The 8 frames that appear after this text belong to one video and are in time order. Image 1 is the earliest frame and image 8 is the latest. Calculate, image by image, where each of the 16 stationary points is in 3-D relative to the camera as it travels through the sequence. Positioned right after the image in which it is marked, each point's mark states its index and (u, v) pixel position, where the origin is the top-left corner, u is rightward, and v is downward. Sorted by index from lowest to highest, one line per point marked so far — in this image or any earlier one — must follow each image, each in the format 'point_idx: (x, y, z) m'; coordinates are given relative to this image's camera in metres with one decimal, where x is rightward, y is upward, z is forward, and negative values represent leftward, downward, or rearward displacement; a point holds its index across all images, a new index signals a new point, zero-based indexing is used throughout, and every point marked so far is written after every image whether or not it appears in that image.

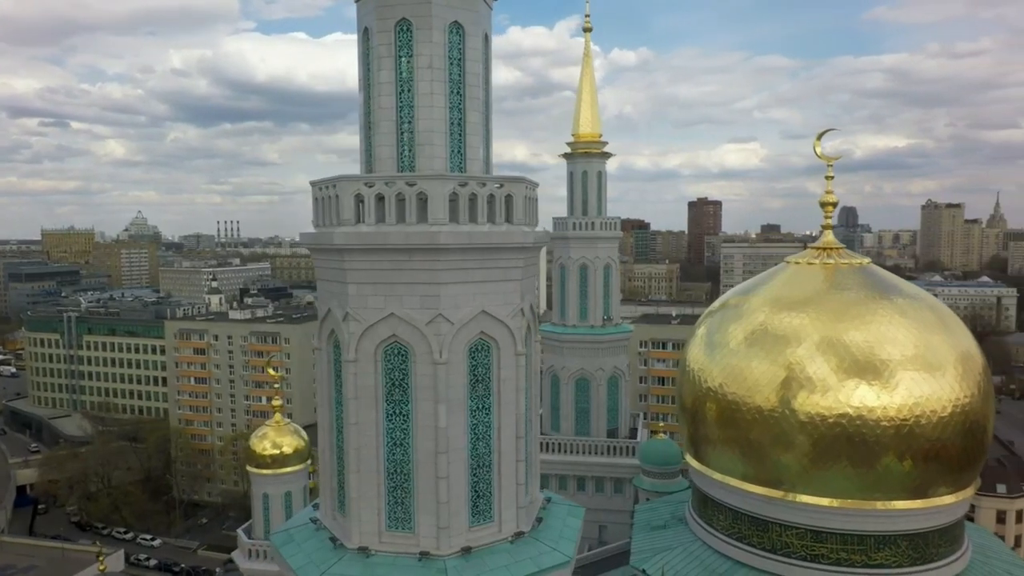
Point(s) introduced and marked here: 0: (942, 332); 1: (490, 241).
0: (+5.6, -0.6, +9.4) m
1: (-0.1, +0.3, +4.7) m
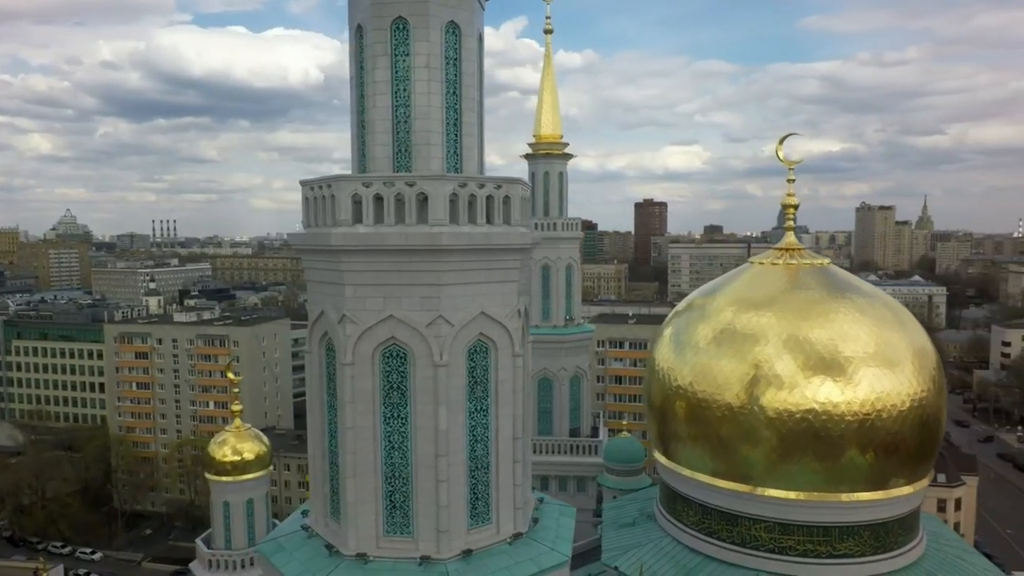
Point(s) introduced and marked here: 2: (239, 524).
0: (+5.2, -0.5, +9.8) m
1: (-0.1, +0.3, +4.6) m
2: (-4.5, -3.9, +11.8) m
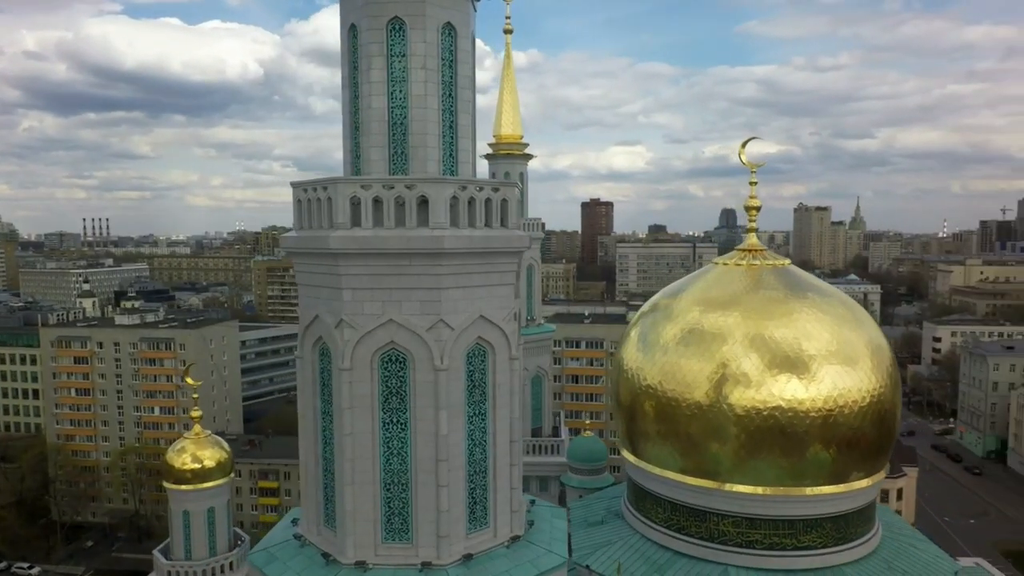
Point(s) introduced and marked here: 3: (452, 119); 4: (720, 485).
0: (+4.8, -0.5, +10.1) m
1: (-0.1, +0.3, +4.6) m
2: (-5.0, -3.9, +11.5) m
3: (-0.4, +1.2, +4.9) m
4: (+2.7, -2.6, +9.6) m
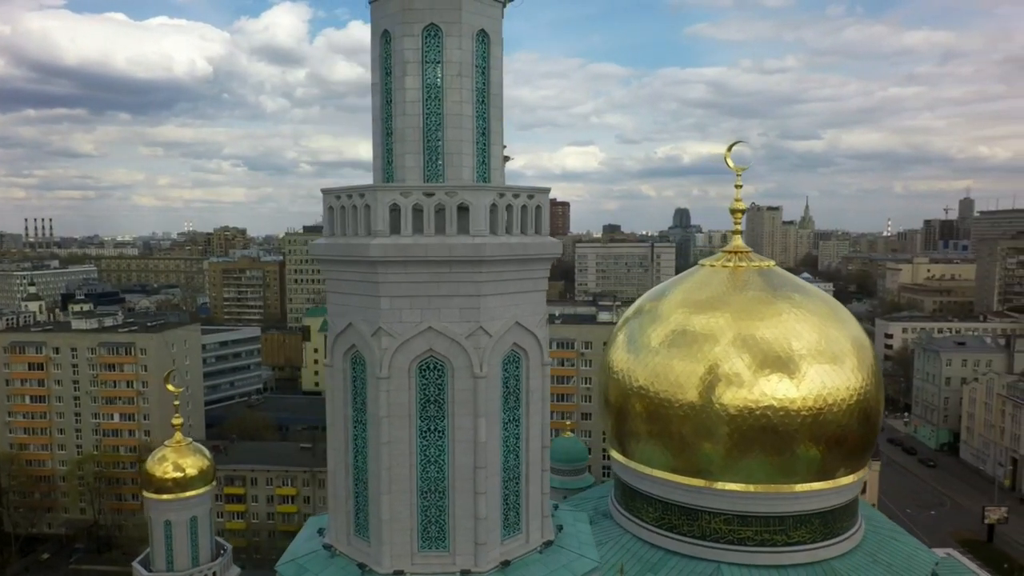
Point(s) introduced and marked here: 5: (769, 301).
0: (+4.7, -0.5, +10.4) m
1: (+0.1, +0.2, +4.6) m
2: (-5.1, -4.0, +11.2) m
3: (-0.1, +1.2, +4.9) m
4: (+2.7, -2.6, +9.8) m
5: (+3.7, -0.2, +10.4) m
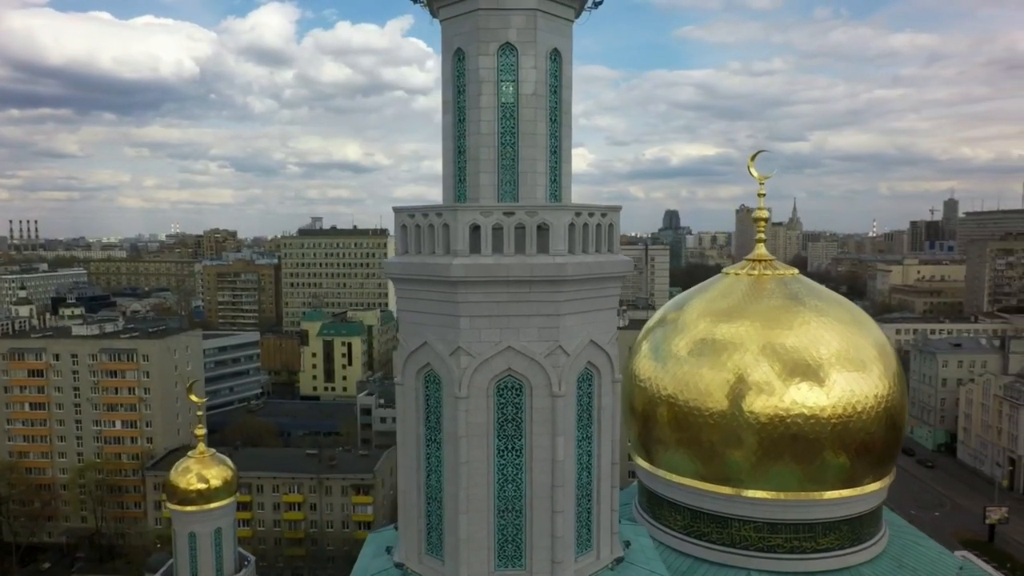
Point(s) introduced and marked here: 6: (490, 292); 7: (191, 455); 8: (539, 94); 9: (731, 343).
0: (+5.1, -0.7, +10.5) m
1: (+0.6, +0.1, +4.7) m
2: (-4.7, -4.1, +11.1) m
3: (+0.3, +1.0, +5.0) m
4: (+3.1, -2.8, +9.8) m
5: (+4.1, -0.3, +10.5) m
6: (-0.1, 0.0, +4.5) m
7: (-5.0, -2.6, +11.2) m
8: (+0.2, +1.3, +4.8) m
9: (+3.2, -0.8, +10.3) m
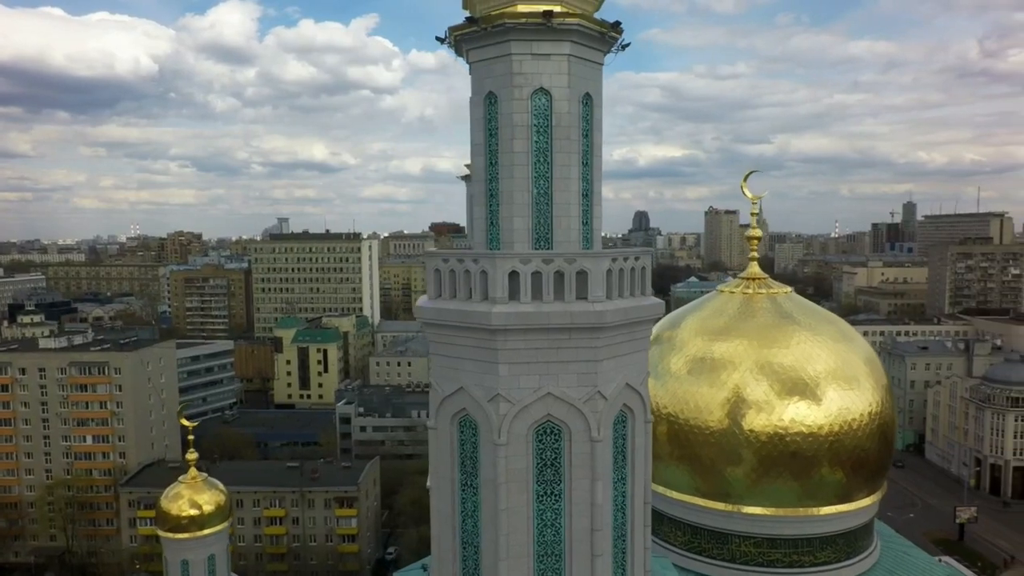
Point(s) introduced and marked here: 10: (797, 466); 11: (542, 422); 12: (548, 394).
0: (+5.1, -0.9, +10.8) m
1: (+0.8, -0.2, +4.7) m
2: (-4.7, -4.5, +10.9) m
3: (+0.6, +0.8, +5.0) m
4: (+3.1, -3.0, +10.0) m
5: (+4.1, -0.6, +10.7) m
6: (+0.1, -0.3, +4.5) m
7: (-5.0, -2.9, +11.0) m
8: (+0.4, +1.0, +4.8) m
9: (+3.2, -1.1, +10.4) m
10: (+3.9, -2.4, +9.8) m
11: (+0.2, -0.9, +4.6) m
12: (+0.2, -0.7, +4.5) m
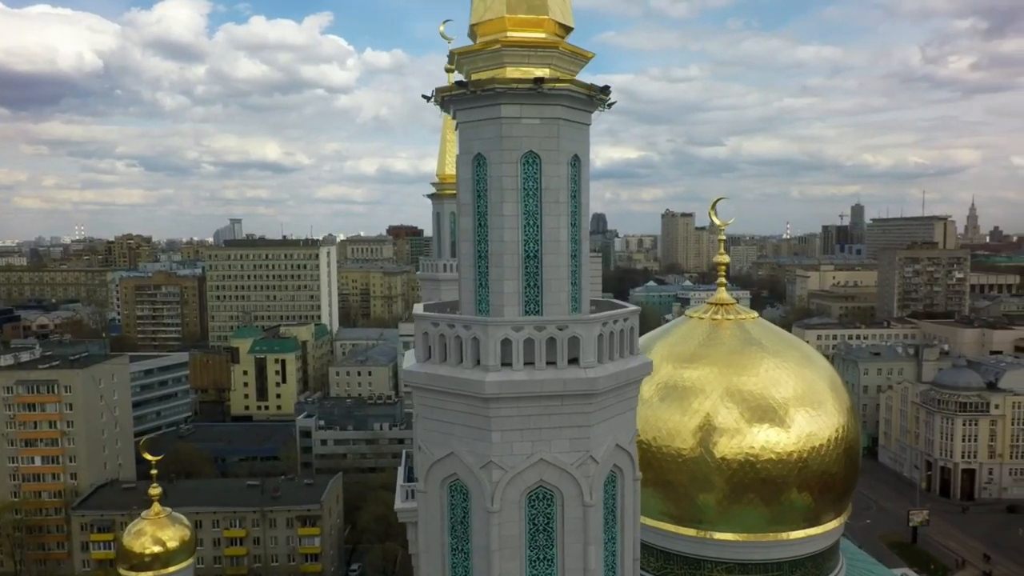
0: (+4.7, -1.3, +11.0) m
1: (+0.8, -0.6, +4.7) m
2: (-5.1, -4.9, +10.6) m
3: (+0.5, +0.3, +5.0) m
4: (+2.8, -3.4, +10.1) m
5: (+3.7, -1.0, +10.9) m
6: (+0.1, -0.7, +4.5) m
7: (-5.4, -3.4, +10.7) m
8: (+0.3, +0.6, +4.8) m
9: (+2.8, -1.5, +10.5) m
10: (+3.6, -2.8, +10.0) m
11: (+0.1, -1.3, +4.6) m
12: (+0.2, -1.1, +4.5) m
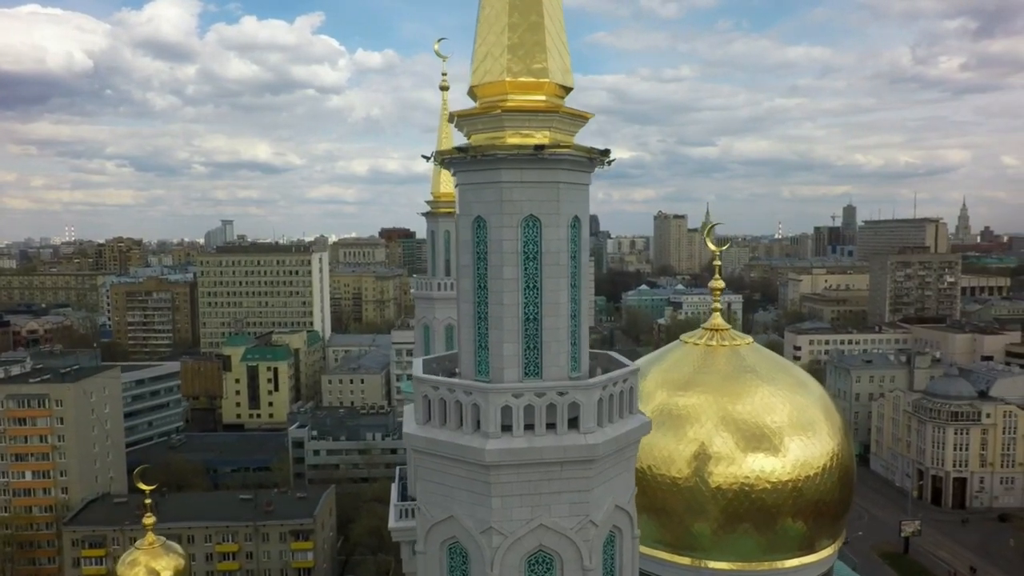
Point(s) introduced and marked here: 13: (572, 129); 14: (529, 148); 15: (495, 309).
0: (+4.6, -1.7, +11.1) m
1: (+0.8, -1.0, +4.7) m
2: (-5.2, -5.3, +10.6) m
3: (+0.5, -0.1, +5.0) m
4: (+2.7, -3.8, +10.2) m
5: (+3.6, -1.4, +10.9) m
6: (+0.1, -1.1, +4.5) m
7: (-5.5, -3.8, +10.6) m
8: (+0.3, +0.2, +4.8) m
9: (+2.7, -1.9, +10.6) m
10: (+3.5, -3.2, +10.0) m
11: (+0.1, -1.7, +4.6) m
12: (+0.2, -1.5, +4.5) m
13: (+0.4, +1.1, +4.9) m
14: (+0.1, +0.9, +4.5) m
15: (-0.1, -0.1, +4.8) m
